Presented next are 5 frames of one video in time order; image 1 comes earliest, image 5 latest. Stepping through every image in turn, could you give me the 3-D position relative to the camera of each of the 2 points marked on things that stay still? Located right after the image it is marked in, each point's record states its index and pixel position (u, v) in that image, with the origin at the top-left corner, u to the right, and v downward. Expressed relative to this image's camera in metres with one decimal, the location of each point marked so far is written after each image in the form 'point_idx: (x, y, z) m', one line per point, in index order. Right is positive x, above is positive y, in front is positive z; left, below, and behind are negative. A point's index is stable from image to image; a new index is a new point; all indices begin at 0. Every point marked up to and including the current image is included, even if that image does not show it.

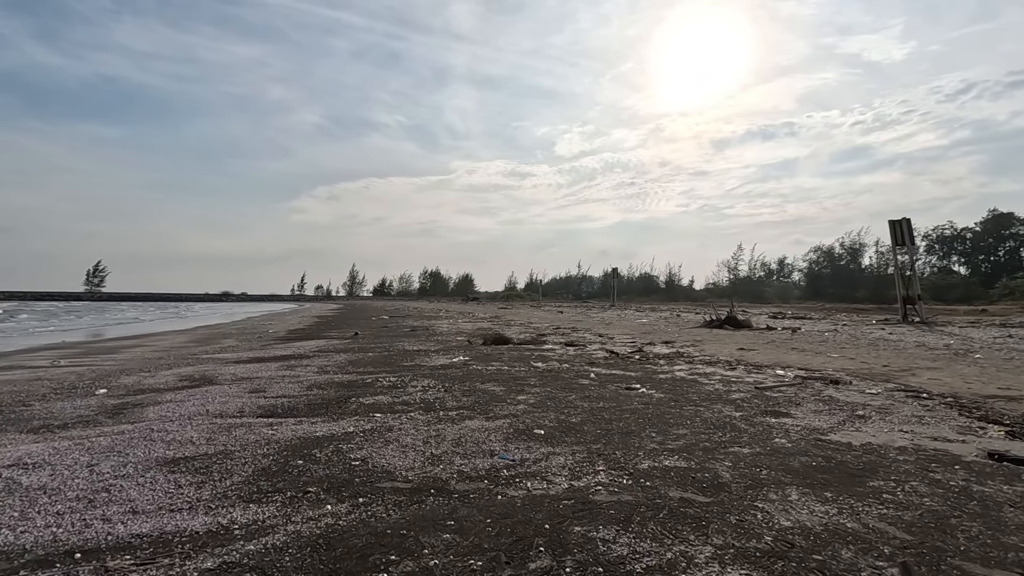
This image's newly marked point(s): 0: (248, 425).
0: (-2.1, -1.1, +4.3) m
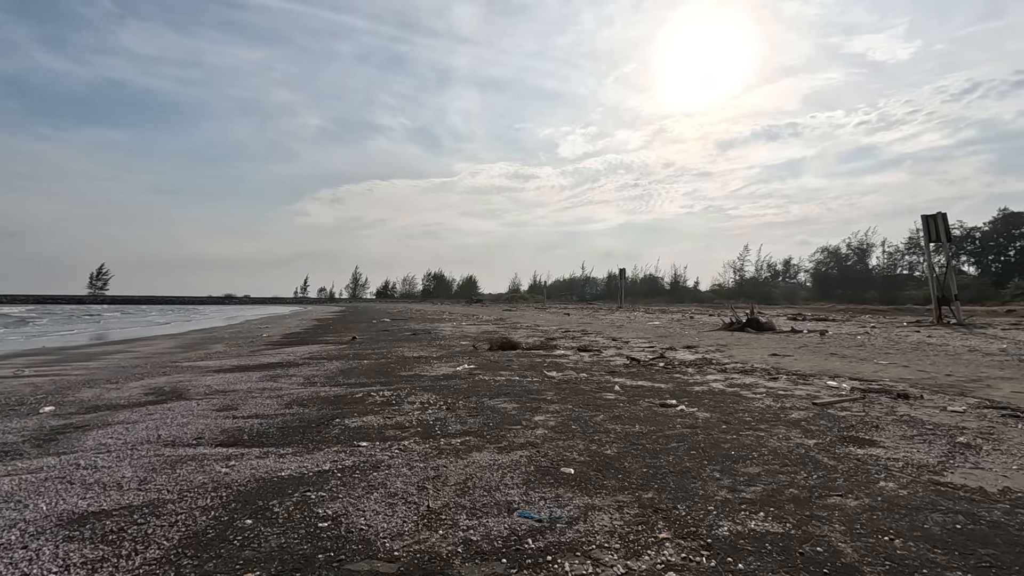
0: (-2.0, -1.1, +3.4) m
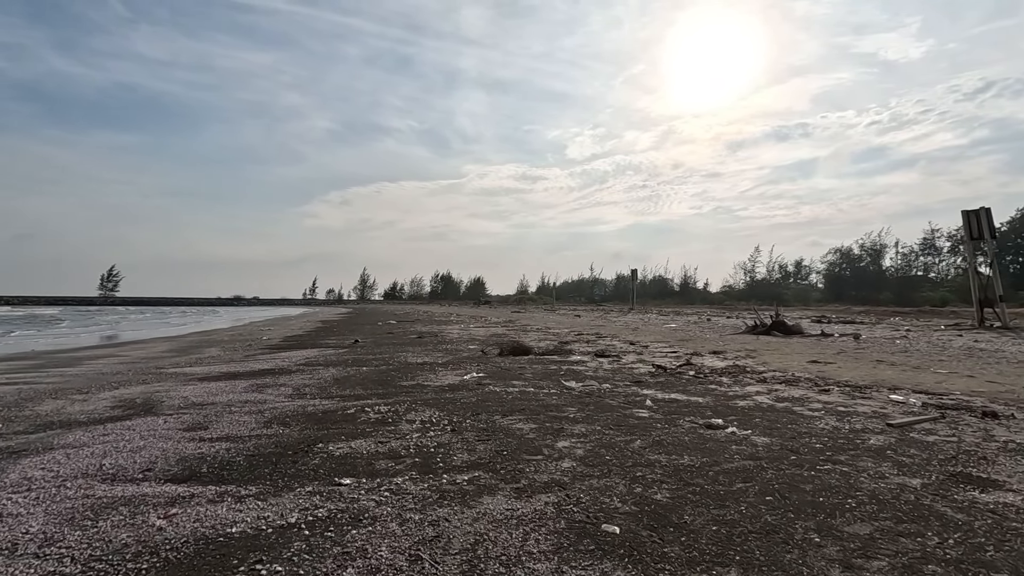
0: (-1.9, -1.1, +2.7) m
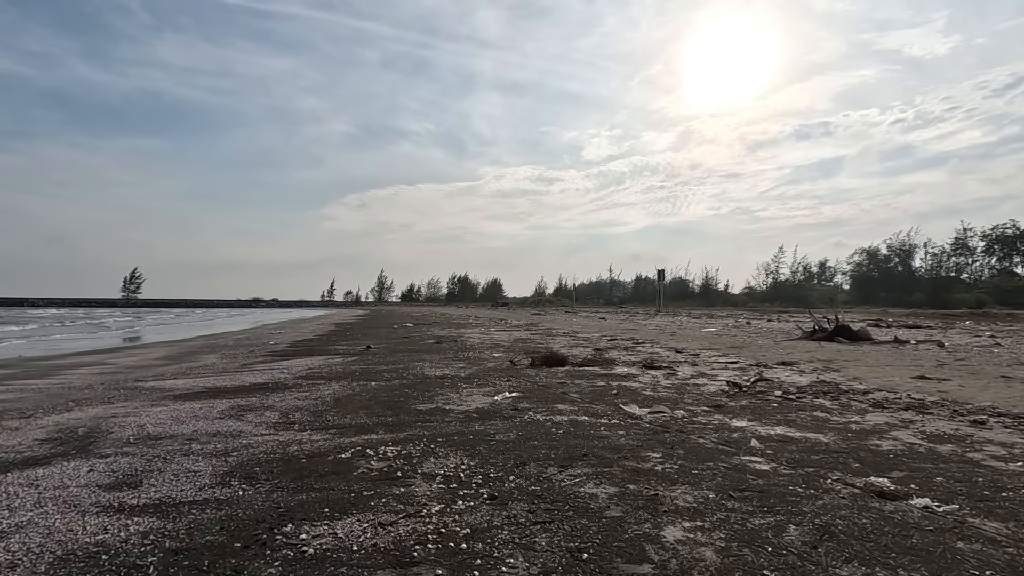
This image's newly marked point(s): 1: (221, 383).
0: (-1.6, -1.1, +1.4) m
1: (-3.9, -1.3, +7.2) m
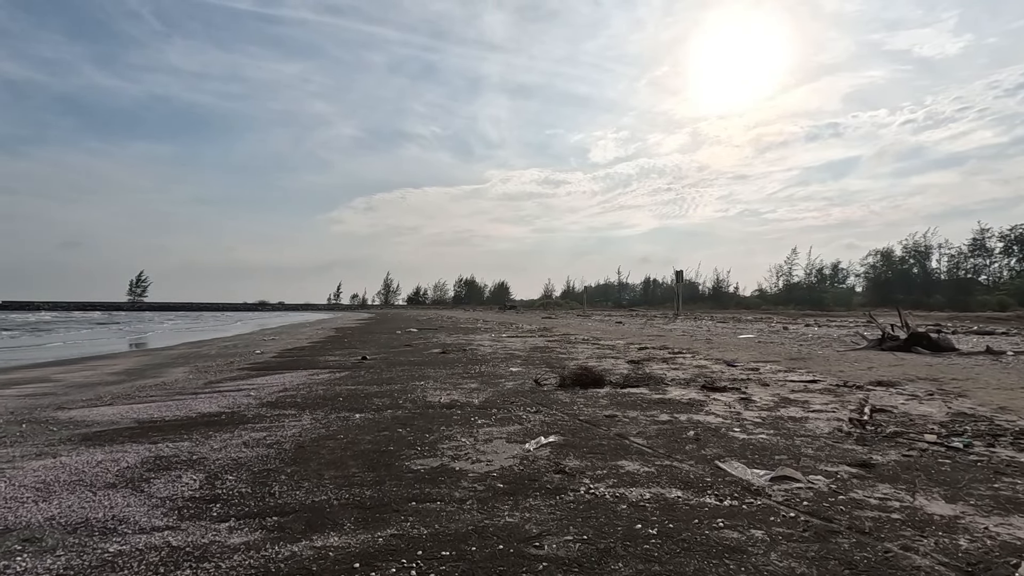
0: (-1.4, -1.0, -0.3) m
1: (-3.6, -1.3, +5.5) m
